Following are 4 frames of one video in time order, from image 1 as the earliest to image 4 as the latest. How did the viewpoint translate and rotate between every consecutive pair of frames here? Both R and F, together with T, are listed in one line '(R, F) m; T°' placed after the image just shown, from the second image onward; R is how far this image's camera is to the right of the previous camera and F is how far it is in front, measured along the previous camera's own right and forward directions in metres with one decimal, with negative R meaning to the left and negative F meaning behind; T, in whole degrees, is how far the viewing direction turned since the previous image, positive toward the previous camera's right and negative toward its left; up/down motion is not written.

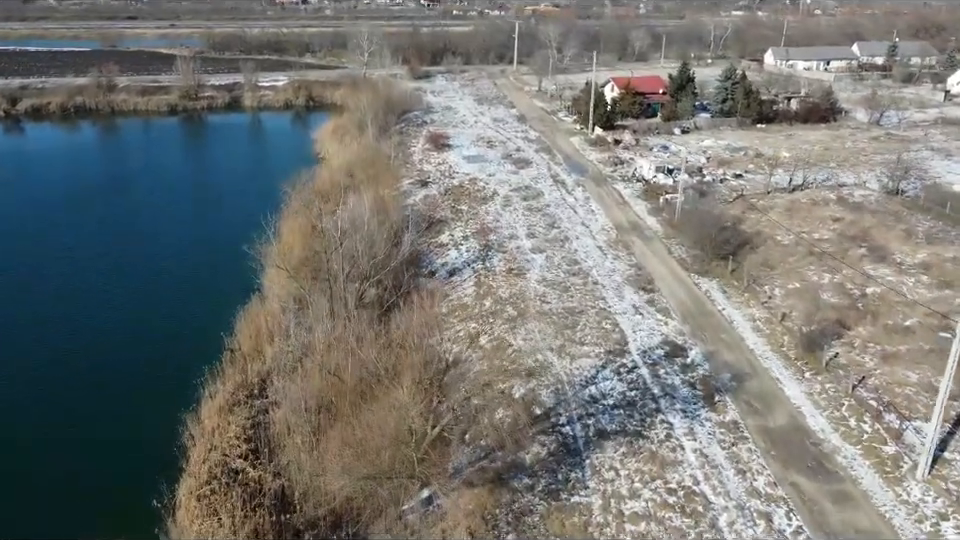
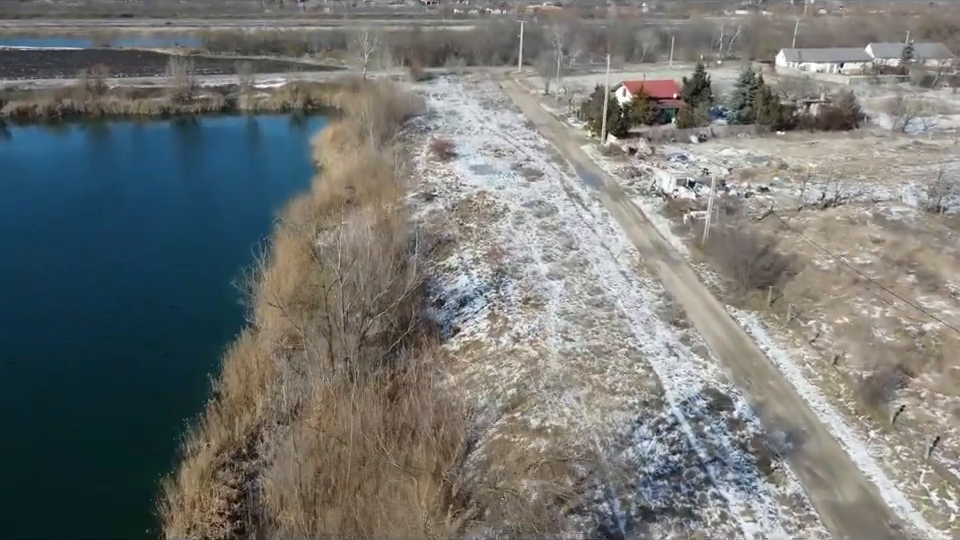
(-0.4, +1.8) m; 0°
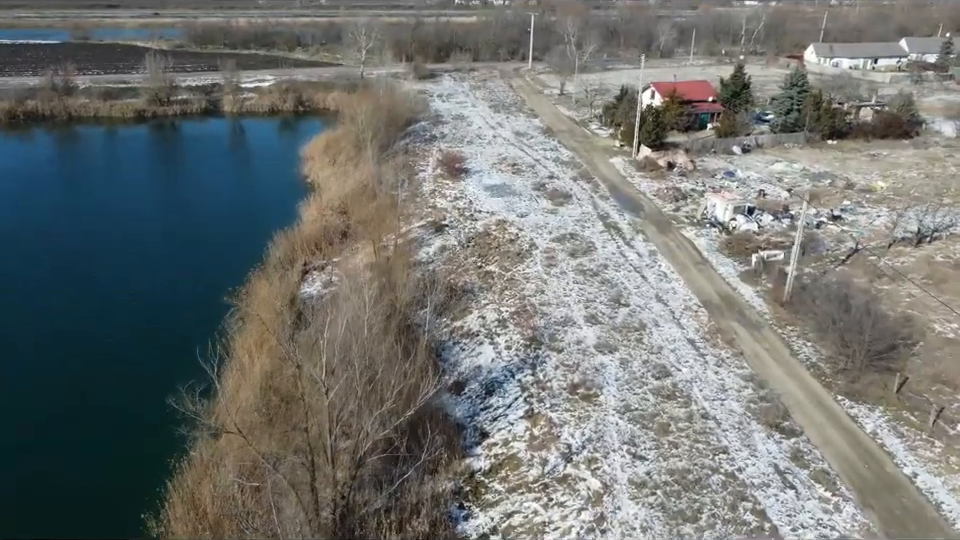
(-0.6, +4.2) m; 0°
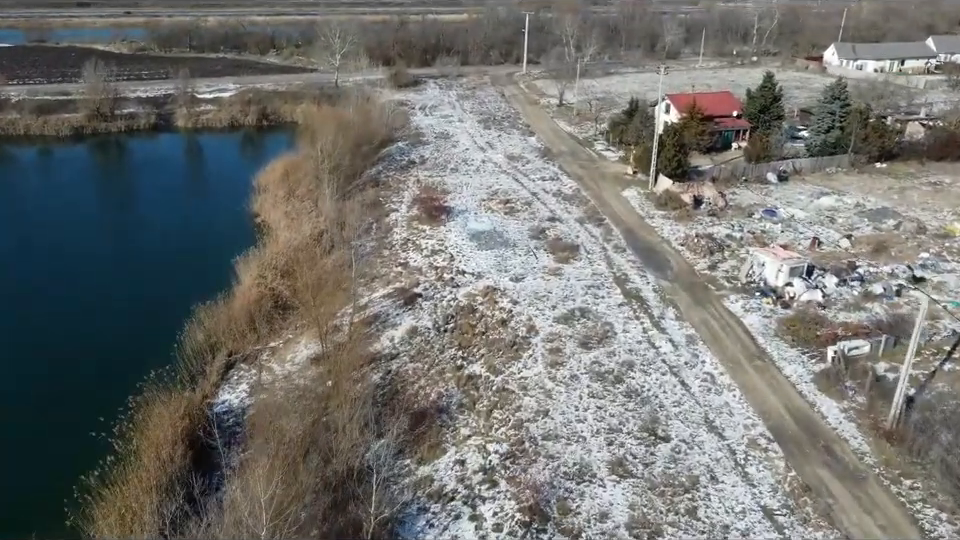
(+0.3, +5.0) m; 0°
